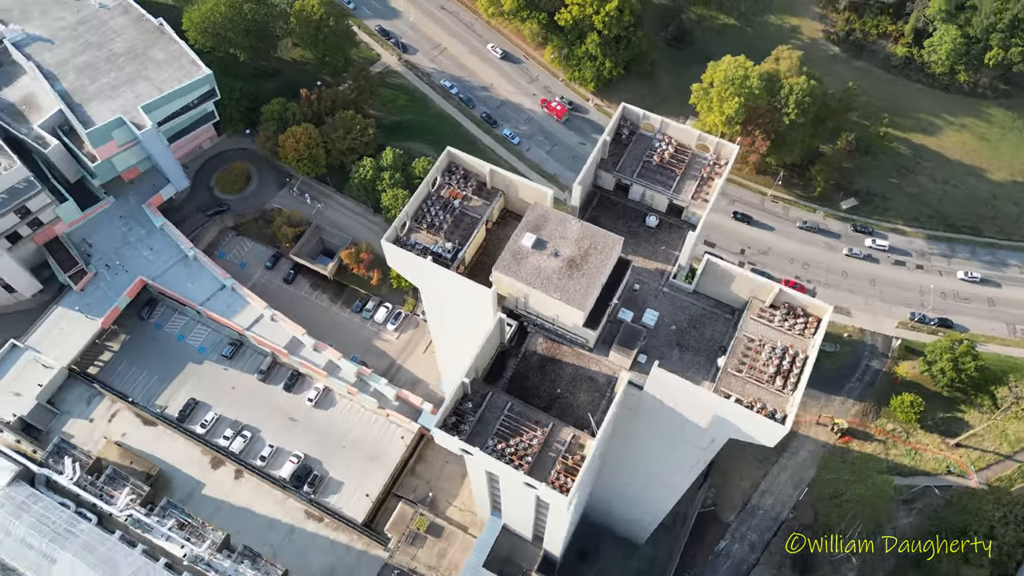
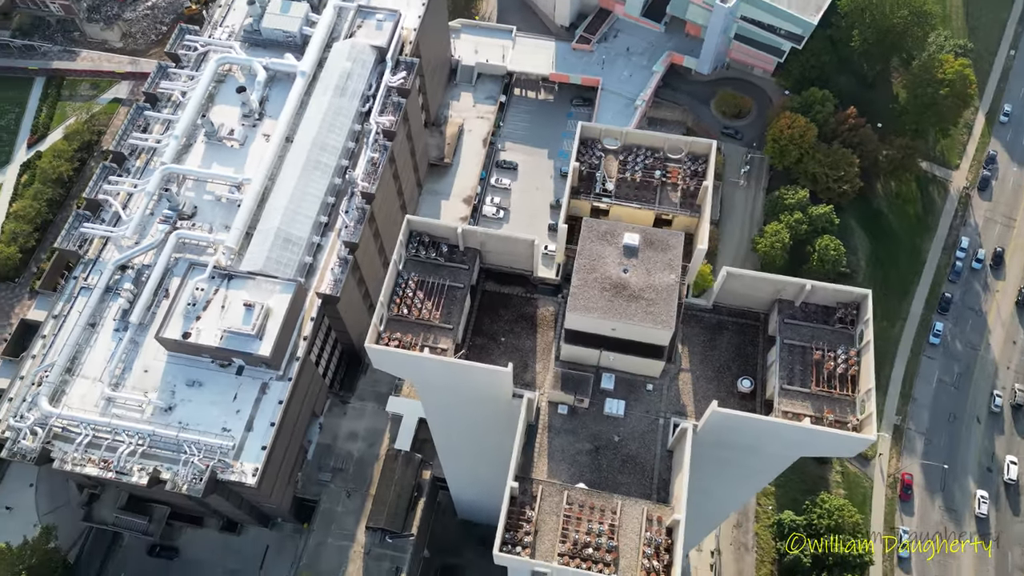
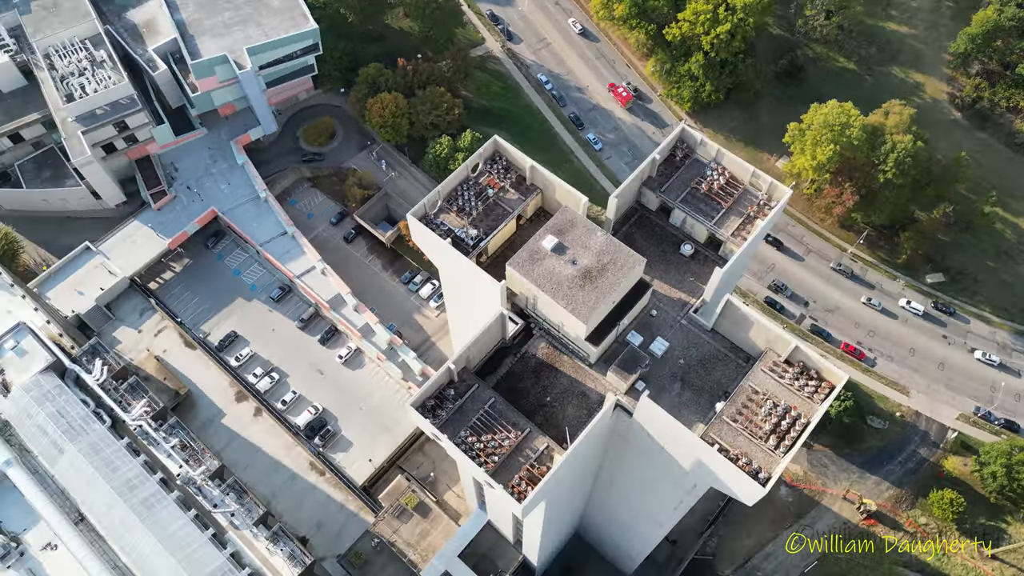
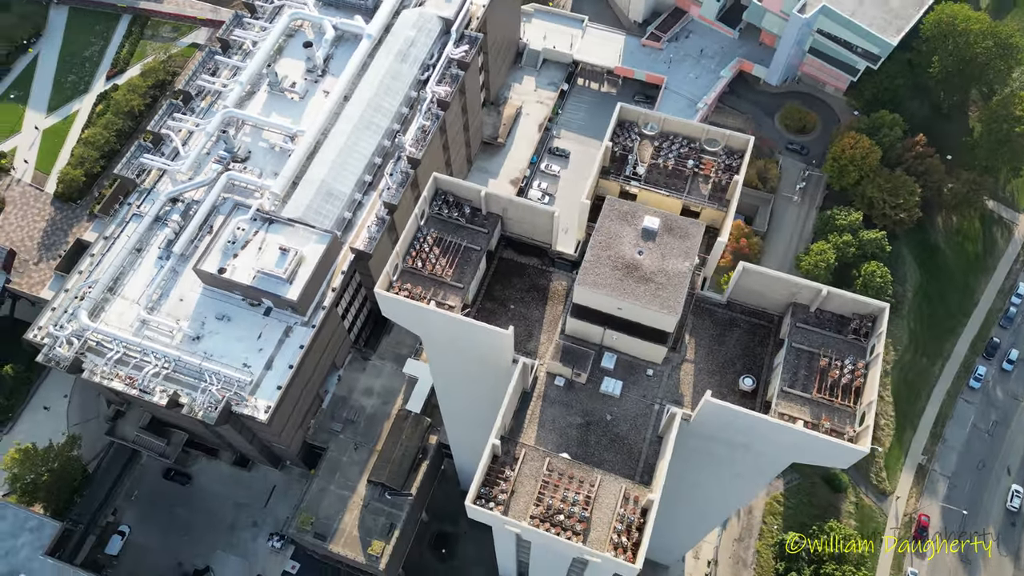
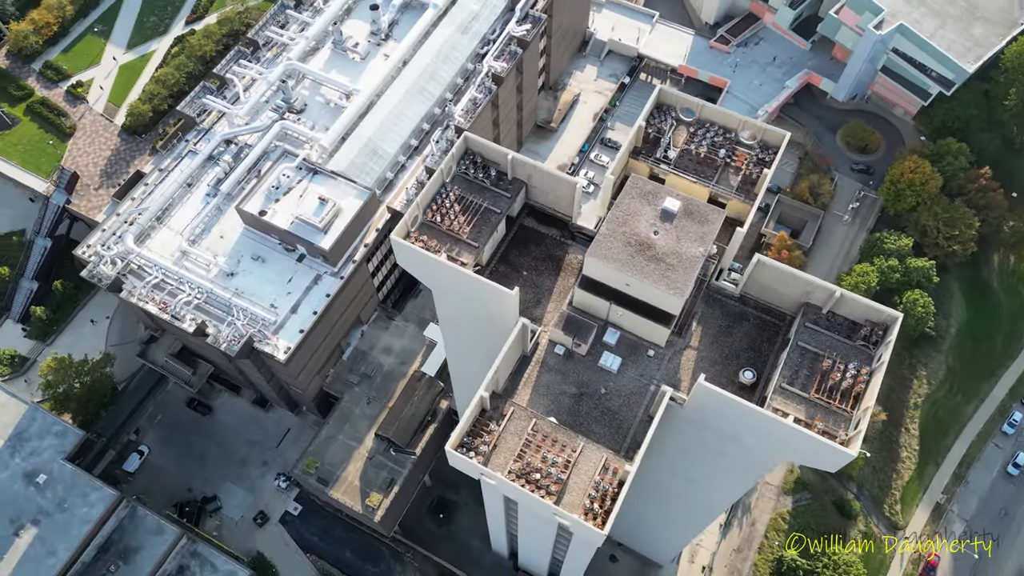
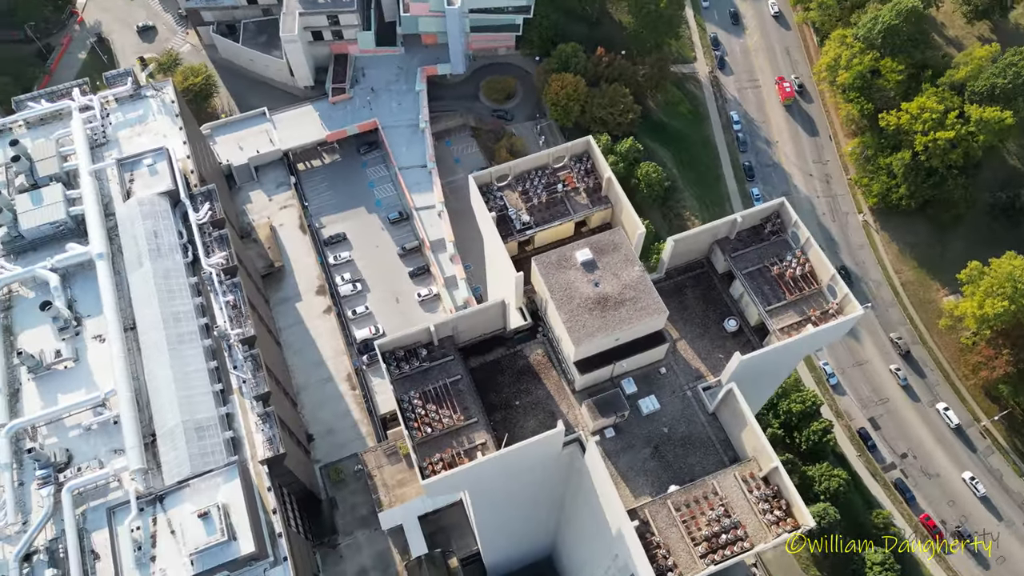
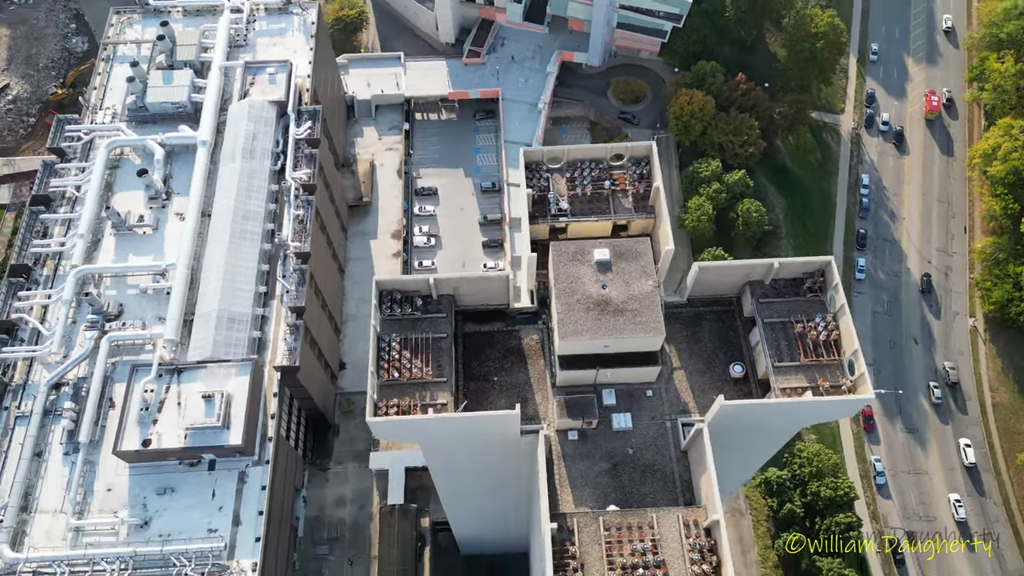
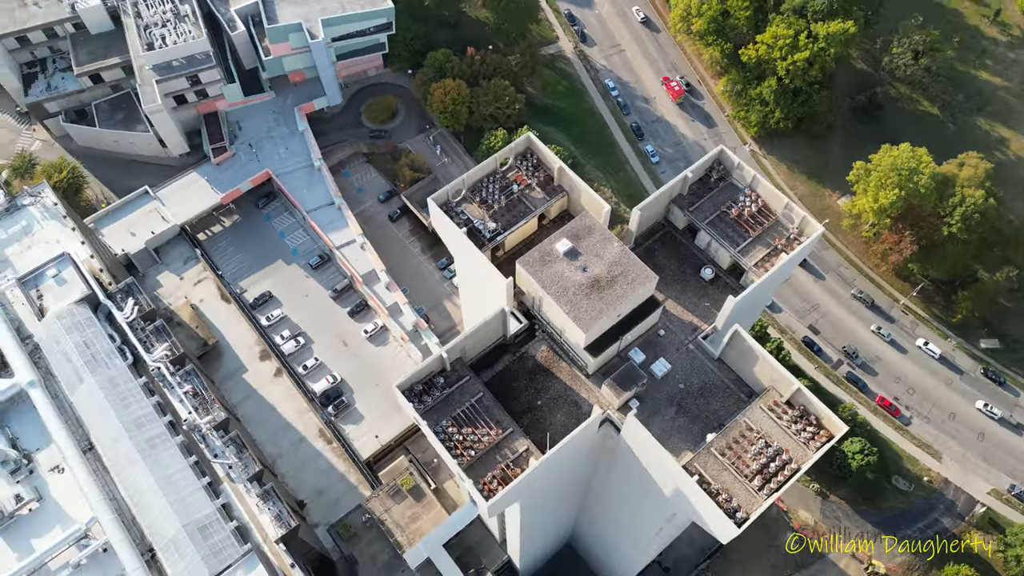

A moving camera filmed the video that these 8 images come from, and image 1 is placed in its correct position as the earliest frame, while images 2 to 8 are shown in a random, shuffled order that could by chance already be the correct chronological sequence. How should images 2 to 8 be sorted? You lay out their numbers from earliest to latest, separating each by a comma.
3, 8, 6, 7, 2, 4, 5
